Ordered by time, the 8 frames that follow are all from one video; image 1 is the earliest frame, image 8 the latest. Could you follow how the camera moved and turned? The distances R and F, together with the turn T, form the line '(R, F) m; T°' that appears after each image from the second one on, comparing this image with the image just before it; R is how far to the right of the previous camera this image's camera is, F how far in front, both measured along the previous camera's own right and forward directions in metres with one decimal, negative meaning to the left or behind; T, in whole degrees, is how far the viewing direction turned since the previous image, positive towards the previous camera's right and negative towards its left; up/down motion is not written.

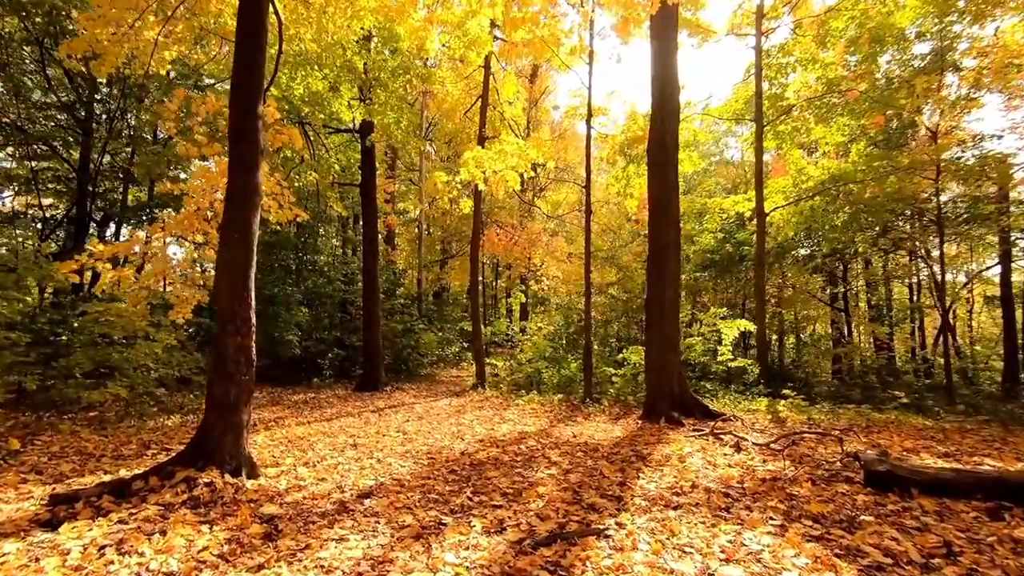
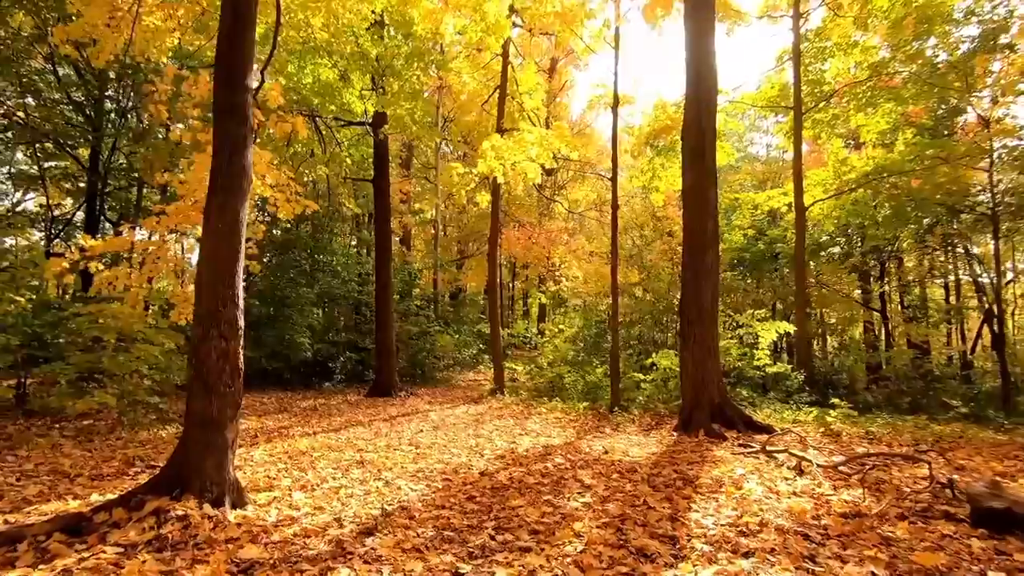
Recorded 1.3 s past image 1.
(-0.1, +0.7) m; -2°
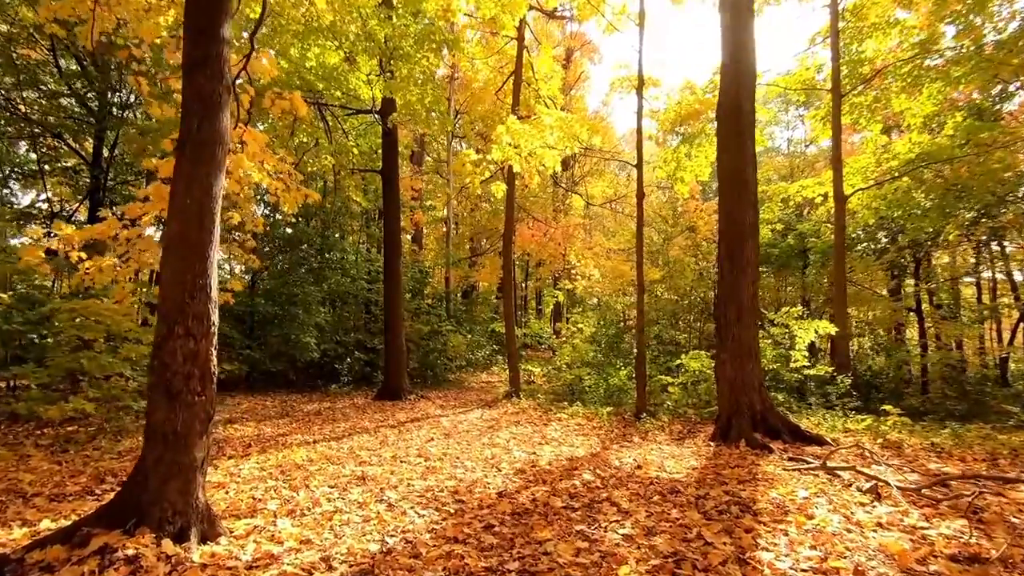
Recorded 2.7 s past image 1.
(-0.1, +0.7) m; -1°
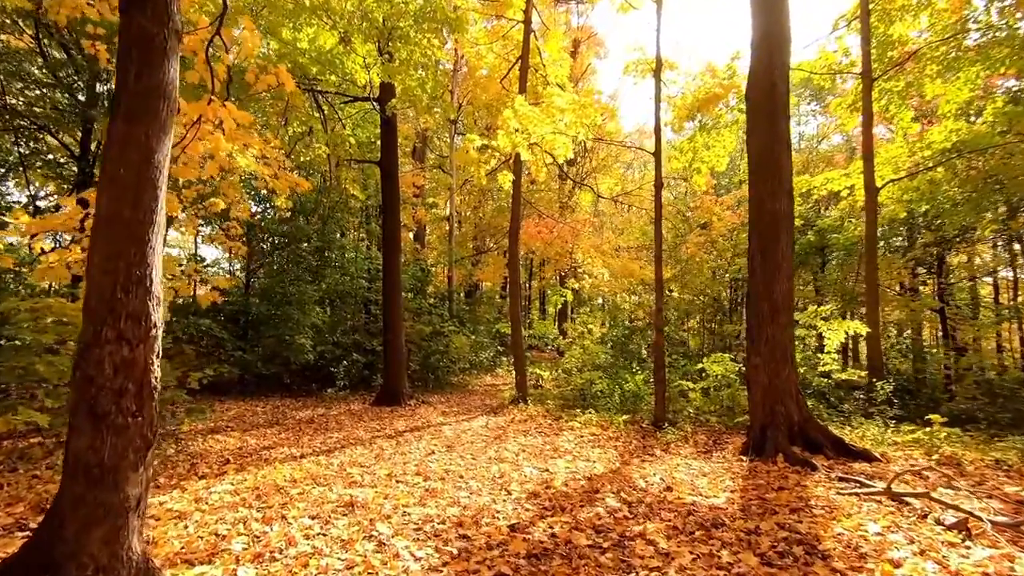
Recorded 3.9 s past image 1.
(-0.1, +0.7) m; 0°
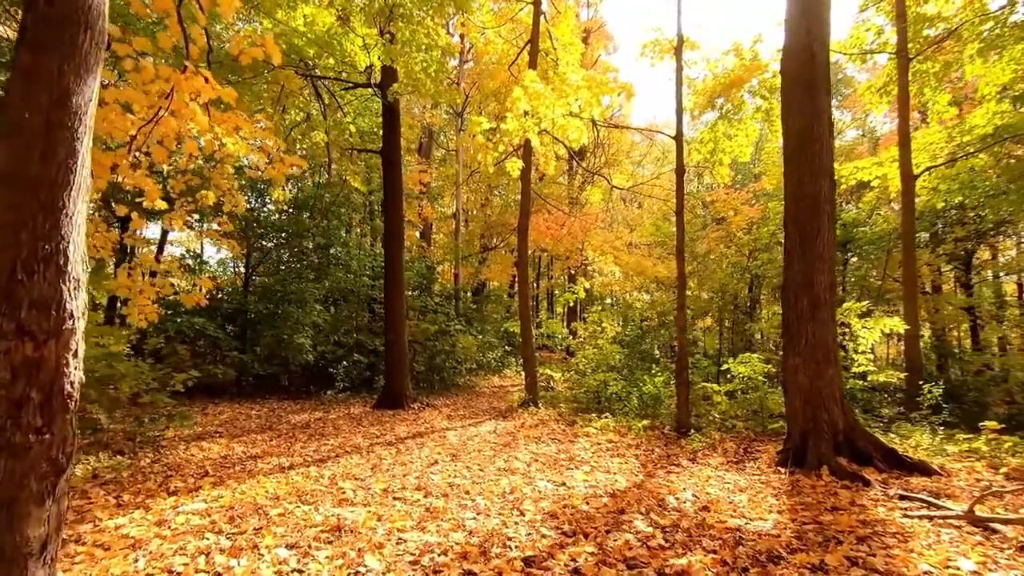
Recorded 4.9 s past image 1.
(0.0, +0.6) m; -1°
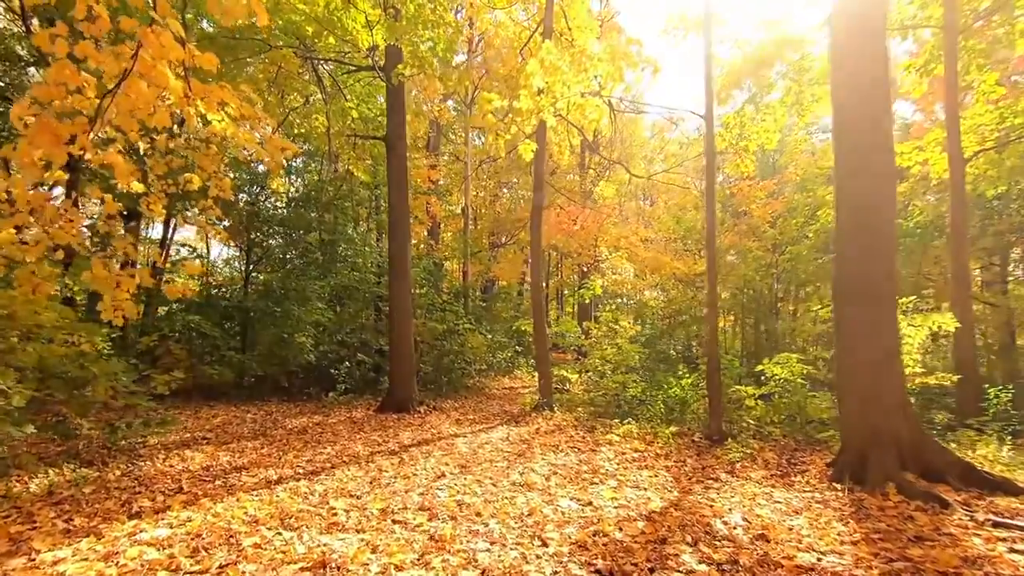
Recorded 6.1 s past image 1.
(-0.1, +0.7) m; -1°
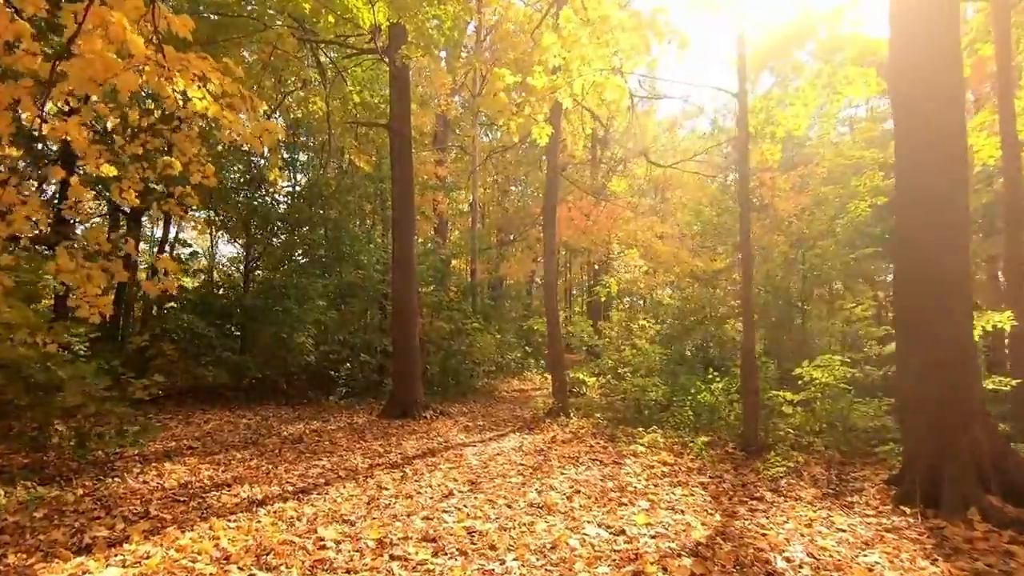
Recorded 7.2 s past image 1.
(-0.1, +0.6) m; -1°
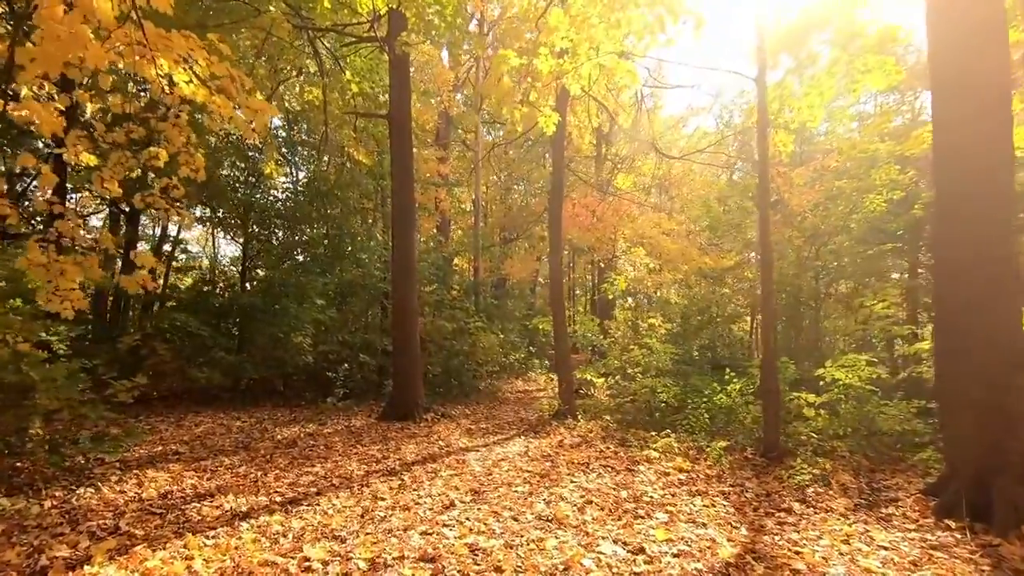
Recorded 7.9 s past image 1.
(0.0, +0.4) m; 0°
